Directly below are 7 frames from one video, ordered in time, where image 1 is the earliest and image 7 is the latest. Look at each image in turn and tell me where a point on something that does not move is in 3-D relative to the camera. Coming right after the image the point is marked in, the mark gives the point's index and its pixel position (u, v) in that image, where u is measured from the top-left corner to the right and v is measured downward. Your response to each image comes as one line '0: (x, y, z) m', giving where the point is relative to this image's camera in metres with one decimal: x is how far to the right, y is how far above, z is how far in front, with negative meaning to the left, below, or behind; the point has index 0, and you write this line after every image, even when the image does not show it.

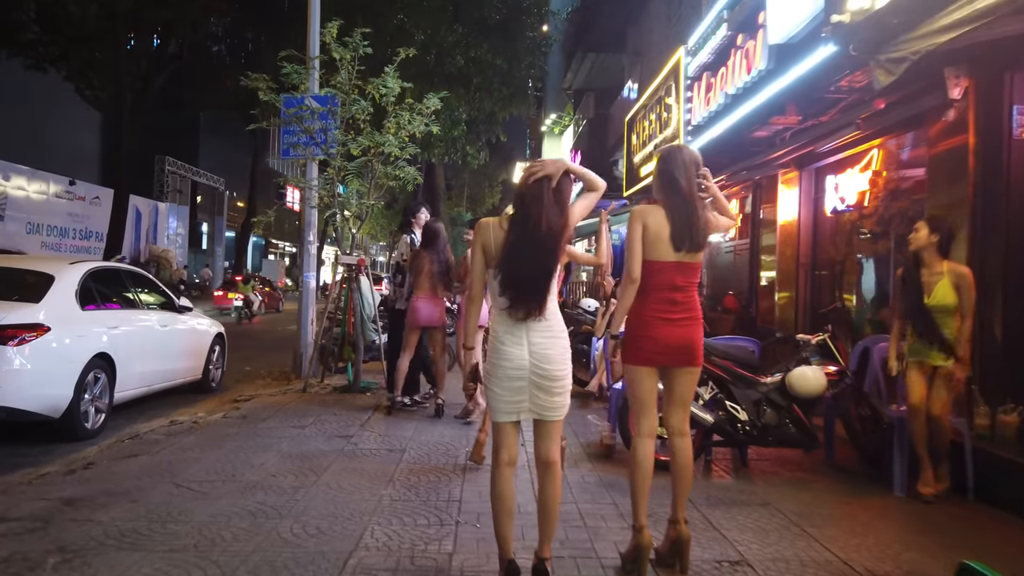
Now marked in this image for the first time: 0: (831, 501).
0: (+2.0, -1.3, +4.8) m
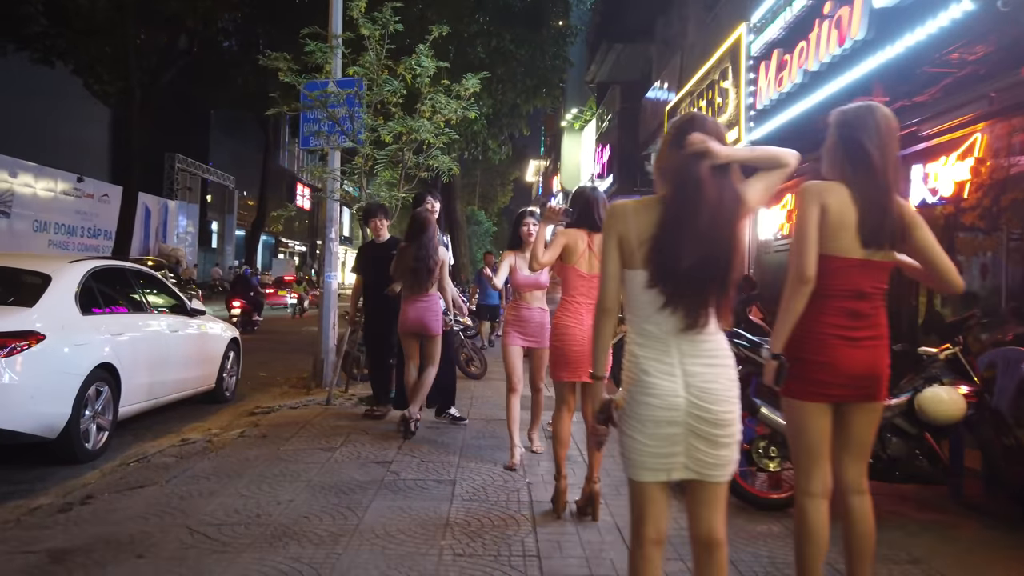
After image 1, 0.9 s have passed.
0: (+2.4, -1.4, +3.9) m
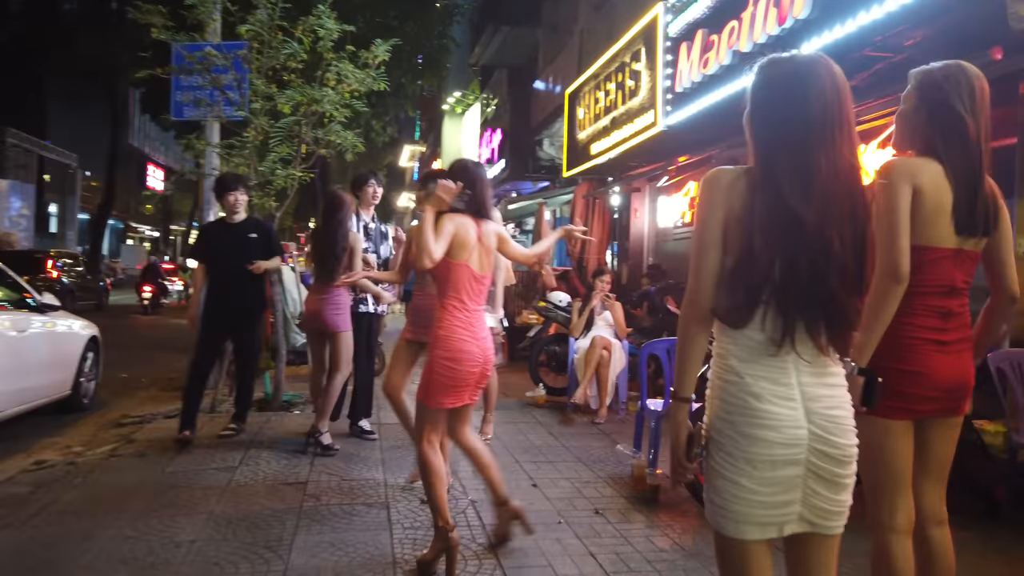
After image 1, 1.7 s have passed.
0: (+2.2, -1.3, +3.7) m
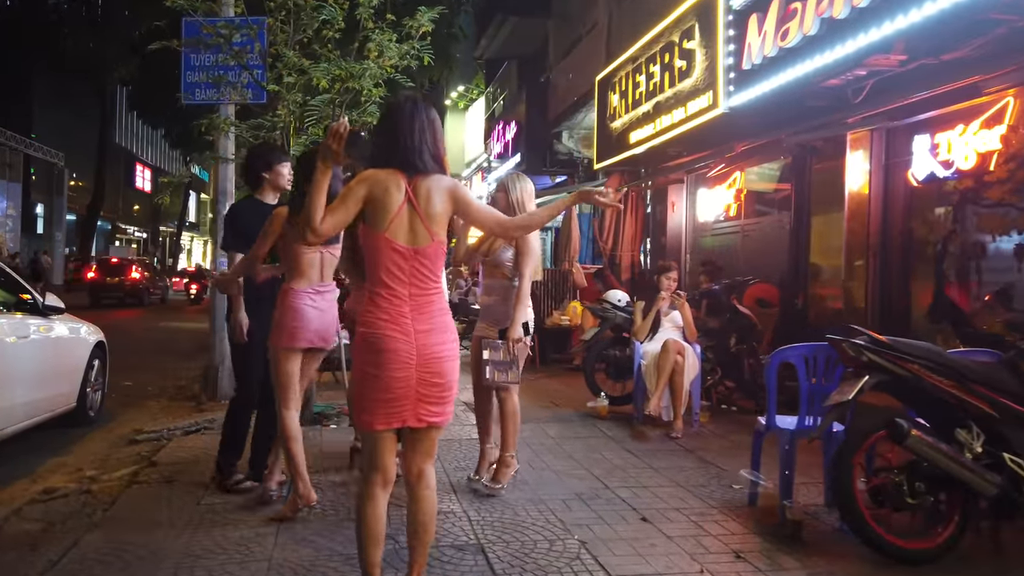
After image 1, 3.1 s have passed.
0: (+2.8, -1.3, +3.0) m
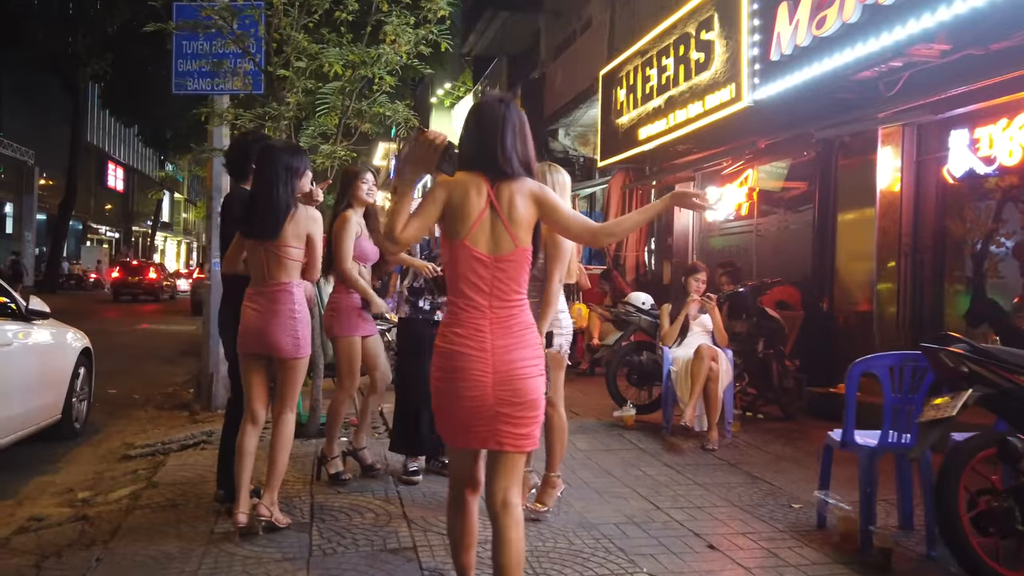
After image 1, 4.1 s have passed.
0: (+3.1, -1.3, +2.7) m
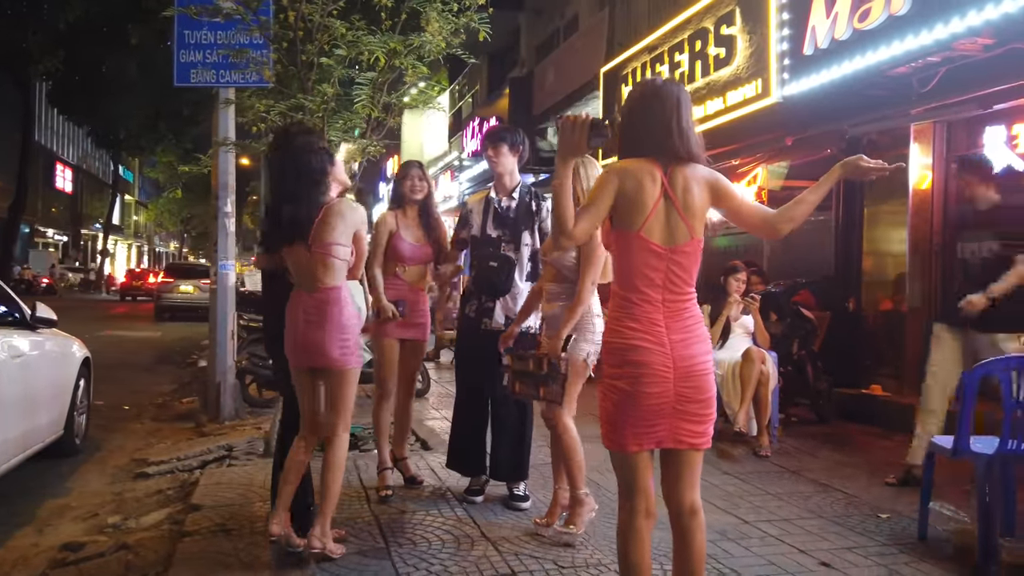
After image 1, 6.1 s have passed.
0: (+3.5, -1.3, +2.6) m
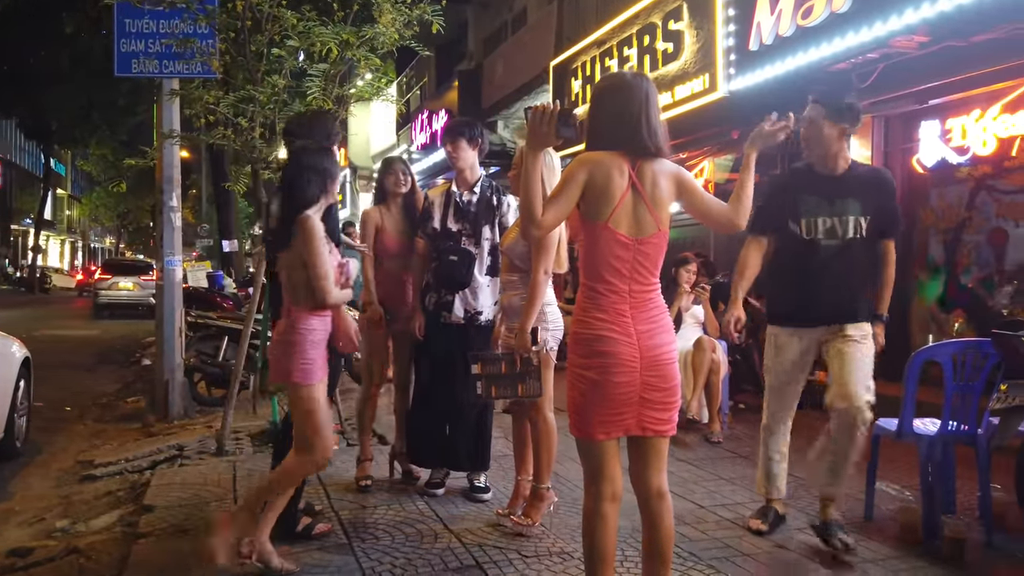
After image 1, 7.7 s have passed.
0: (+3.4, -1.2, +2.9) m
